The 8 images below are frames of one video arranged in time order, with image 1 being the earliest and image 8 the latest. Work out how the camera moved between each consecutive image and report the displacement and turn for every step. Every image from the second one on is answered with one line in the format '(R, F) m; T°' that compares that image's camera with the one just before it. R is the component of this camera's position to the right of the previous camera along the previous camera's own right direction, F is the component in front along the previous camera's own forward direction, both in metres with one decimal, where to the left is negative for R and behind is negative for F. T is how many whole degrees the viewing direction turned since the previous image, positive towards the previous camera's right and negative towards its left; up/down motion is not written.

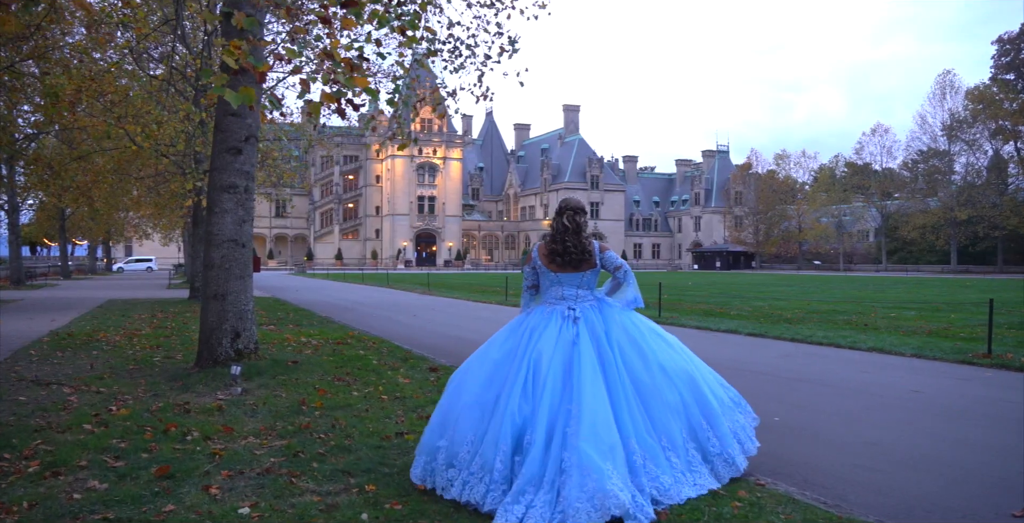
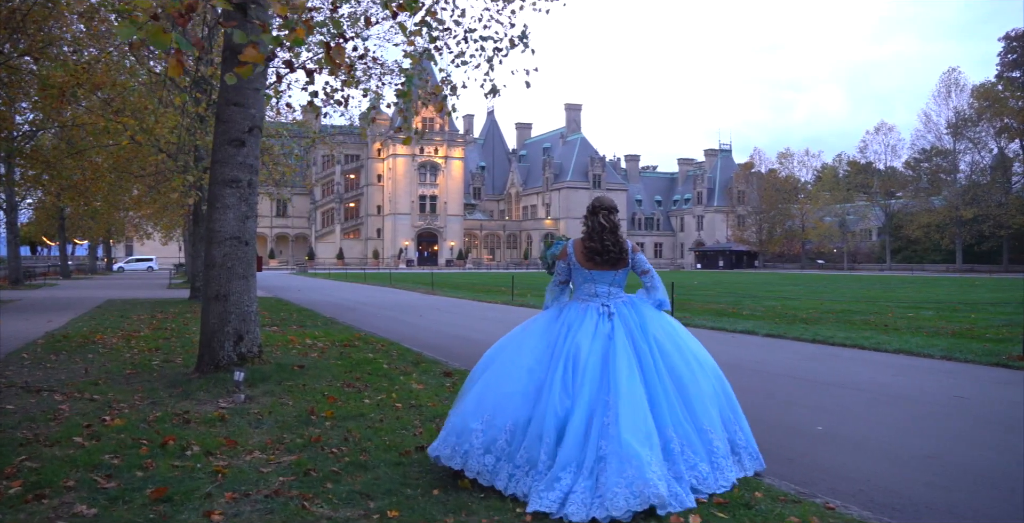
(-0.2, +0.5) m; 0°
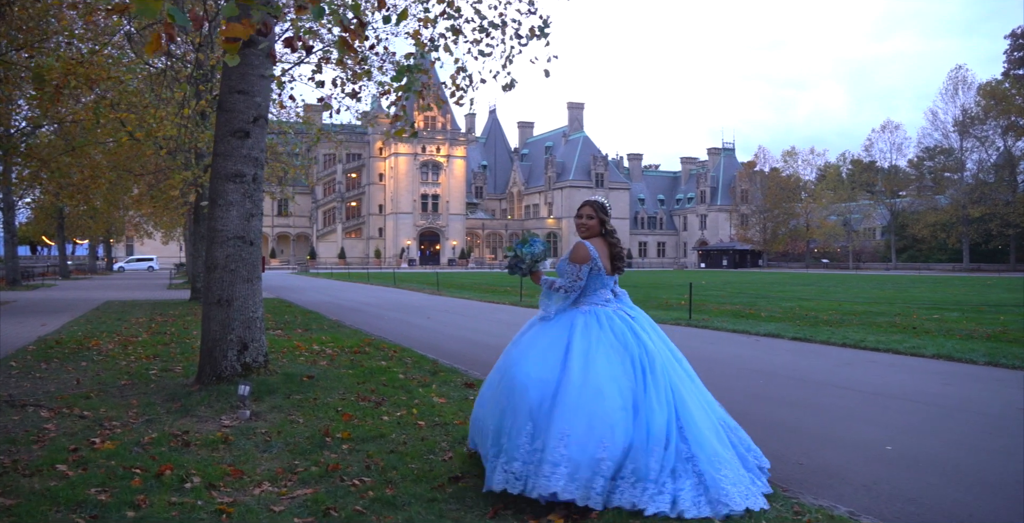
(-0.3, +0.6) m; 0°
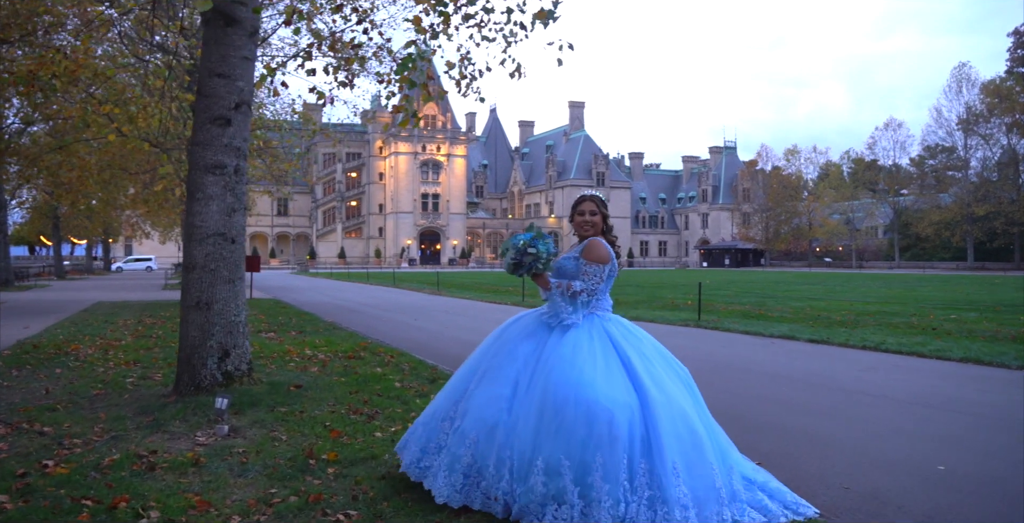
(0.0, +0.6) m; 0°
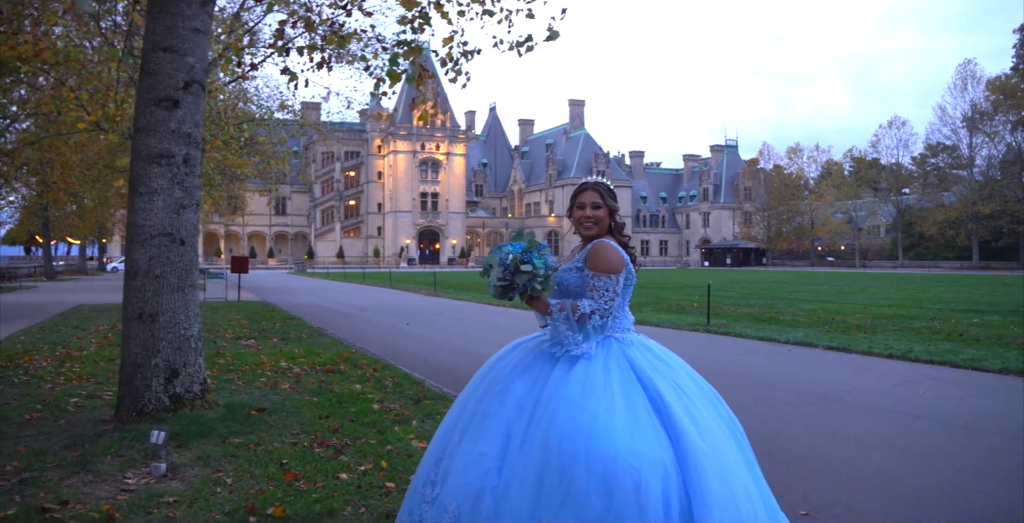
(0.0, +0.9) m; 0°
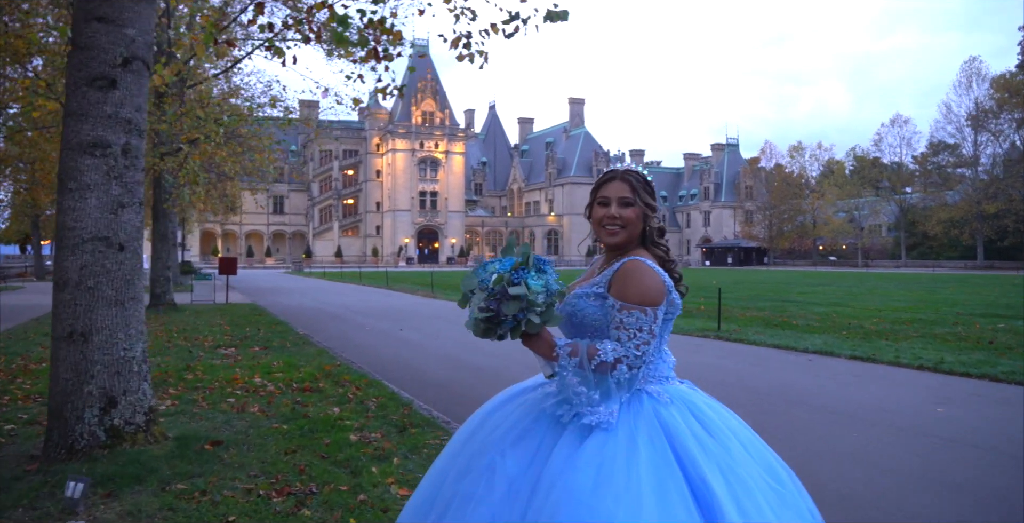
(0.0, +0.9) m; 0°
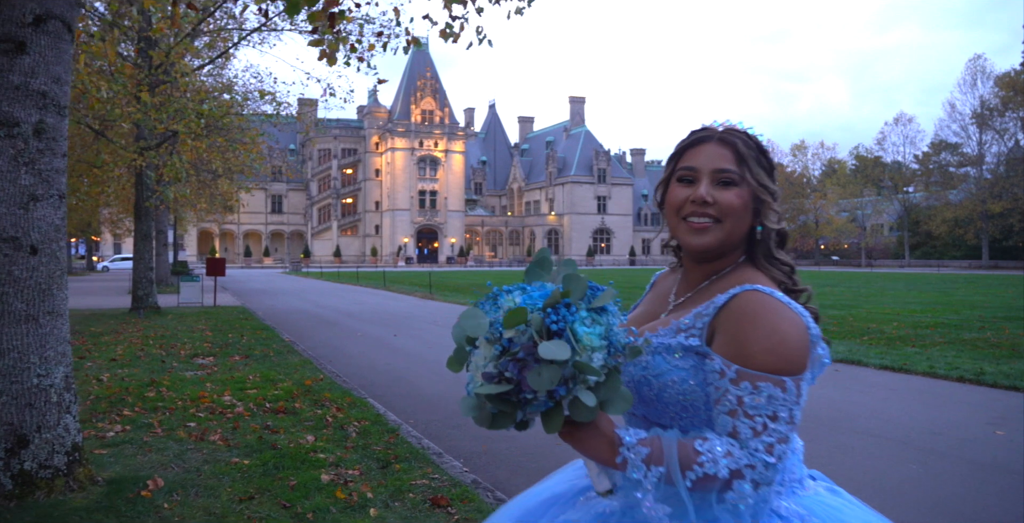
(0.0, +0.9) m; 0°
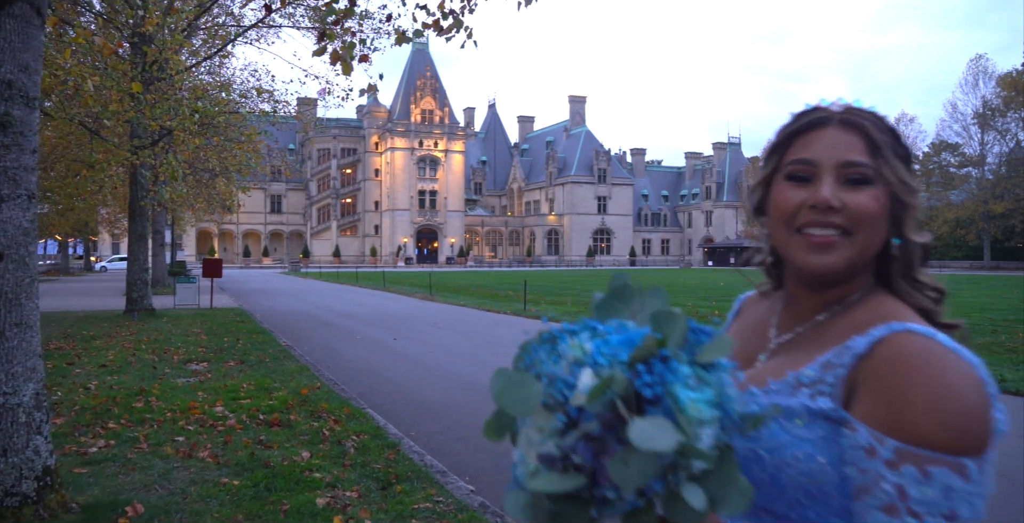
(-0.1, +0.4) m; 0°
